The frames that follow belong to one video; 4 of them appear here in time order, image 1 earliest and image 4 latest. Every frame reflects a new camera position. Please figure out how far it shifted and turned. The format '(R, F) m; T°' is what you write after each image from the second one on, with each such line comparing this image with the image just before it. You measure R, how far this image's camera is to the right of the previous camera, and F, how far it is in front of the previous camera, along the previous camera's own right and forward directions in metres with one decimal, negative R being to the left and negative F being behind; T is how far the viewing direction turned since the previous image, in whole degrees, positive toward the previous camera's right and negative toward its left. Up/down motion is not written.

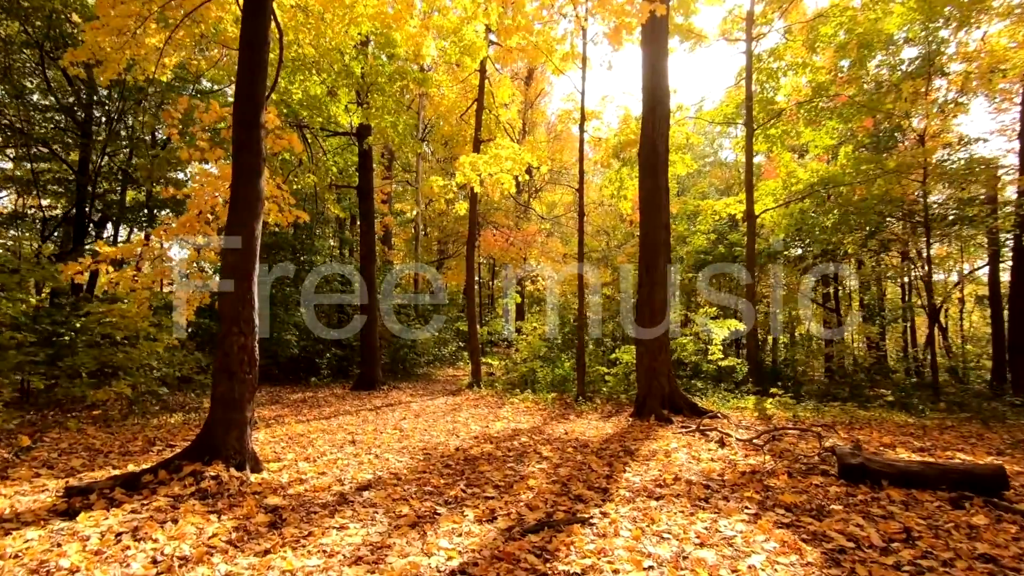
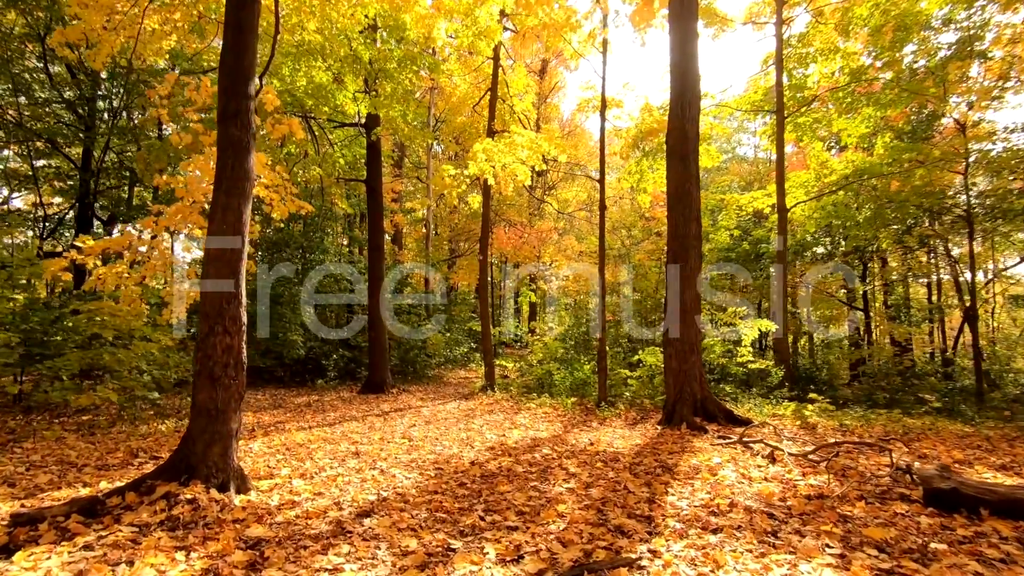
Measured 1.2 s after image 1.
(-0.1, +0.6) m; -1°
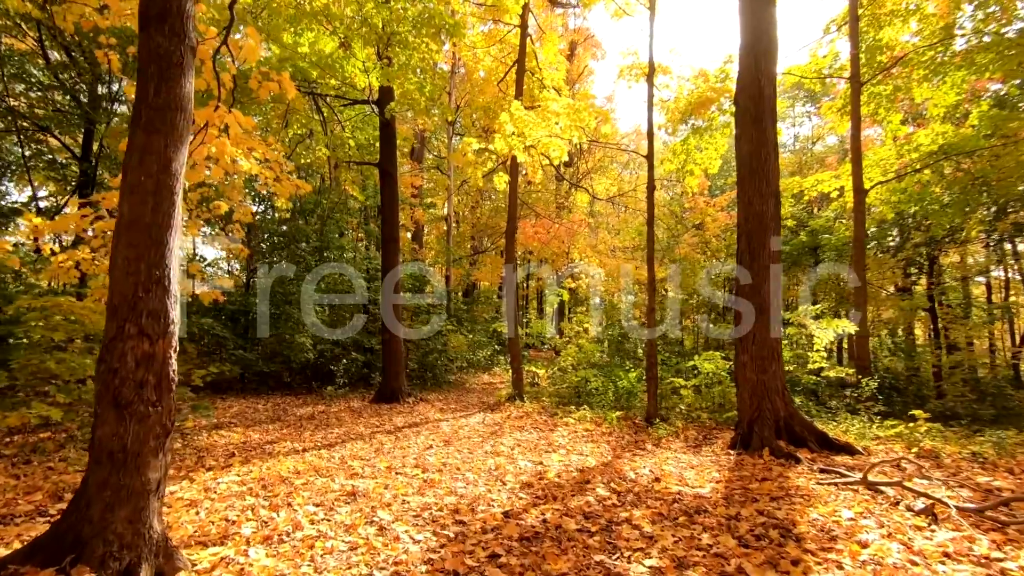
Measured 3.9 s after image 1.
(-0.2, +1.3) m; -3°
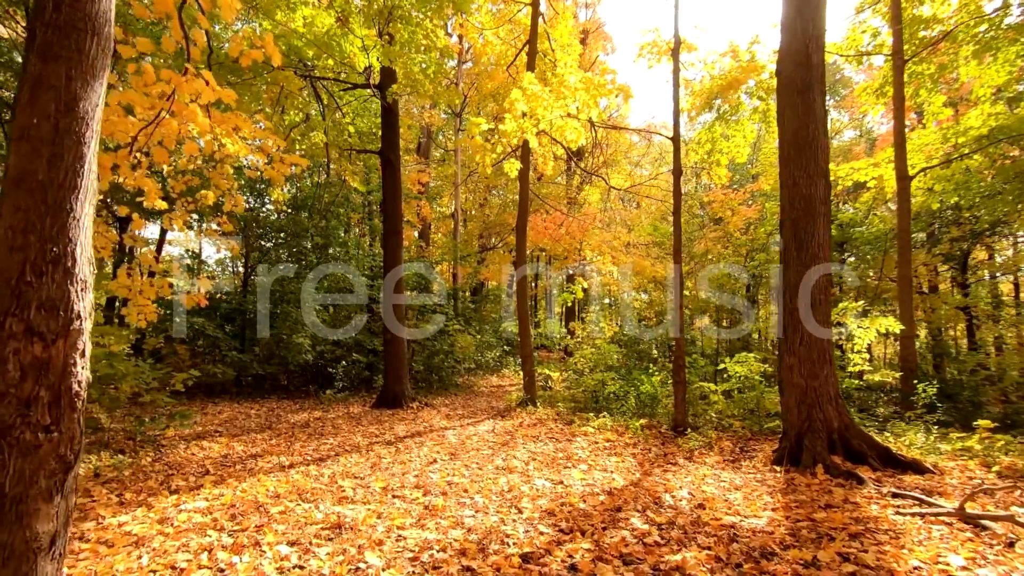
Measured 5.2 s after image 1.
(-0.1, +0.7) m; -1°
